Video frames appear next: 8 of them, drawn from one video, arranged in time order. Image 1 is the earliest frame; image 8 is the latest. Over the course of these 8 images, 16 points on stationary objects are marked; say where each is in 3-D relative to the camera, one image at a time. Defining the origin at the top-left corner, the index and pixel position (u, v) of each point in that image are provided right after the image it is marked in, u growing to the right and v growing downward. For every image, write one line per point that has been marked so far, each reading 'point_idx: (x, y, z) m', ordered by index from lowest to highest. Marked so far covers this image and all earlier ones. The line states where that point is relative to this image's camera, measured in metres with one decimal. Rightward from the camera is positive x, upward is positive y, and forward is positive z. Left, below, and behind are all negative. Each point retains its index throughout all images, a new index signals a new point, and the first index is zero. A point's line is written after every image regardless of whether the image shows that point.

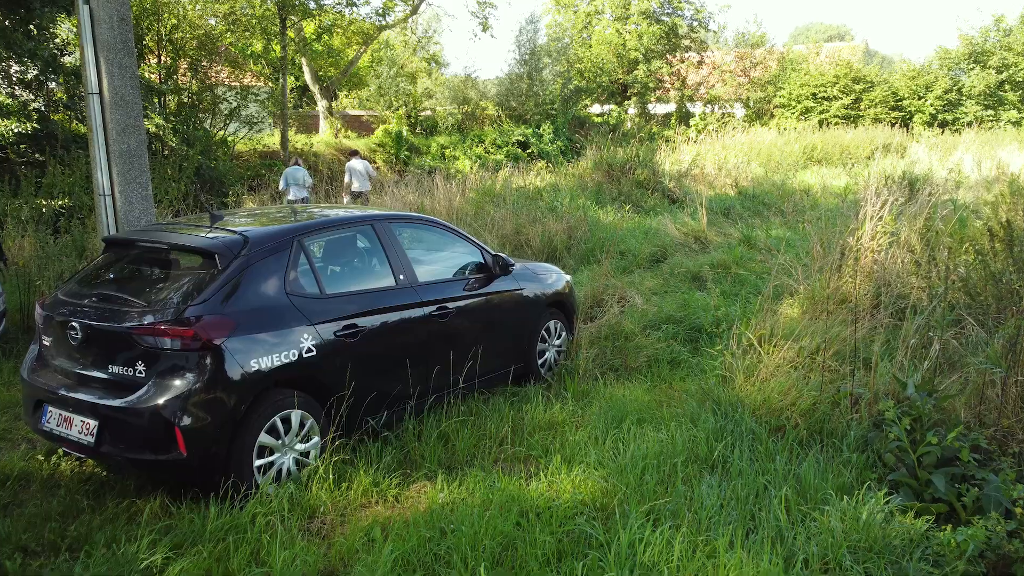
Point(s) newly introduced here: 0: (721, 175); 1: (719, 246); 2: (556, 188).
0: (+3.6, +2.0, +14.4) m
1: (+2.1, +0.4, +8.4) m
2: (+0.7, +1.4, +11.6) m
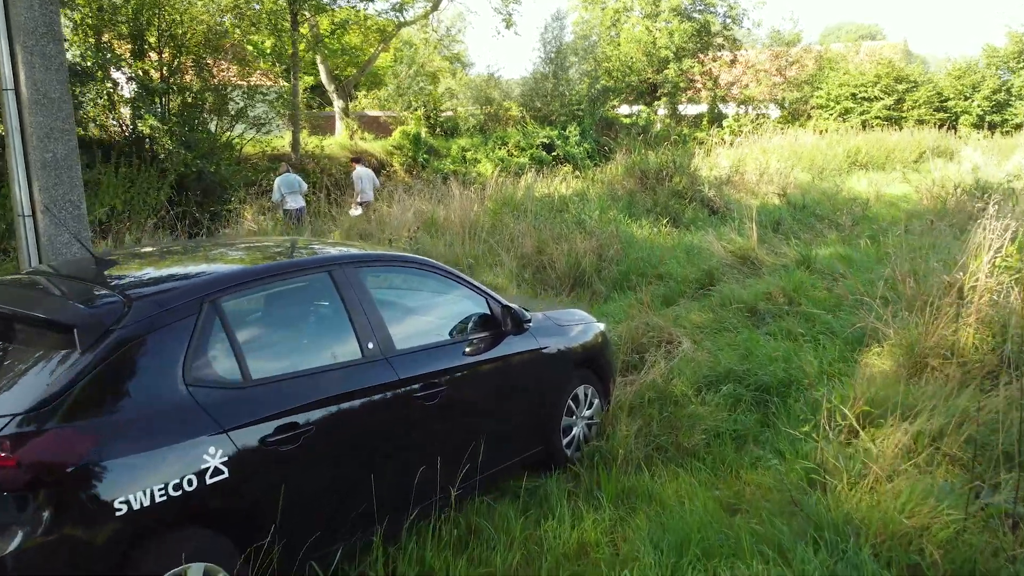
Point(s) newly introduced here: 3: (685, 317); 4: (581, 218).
0: (+3.9, +1.7, +13.2) m
1: (+2.2, +0.2, +7.2) m
2: (+0.9, +1.1, +10.5) m
3: (+1.2, -0.2, +5.7) m
4: (+0.7, +0.7, +8.7) m
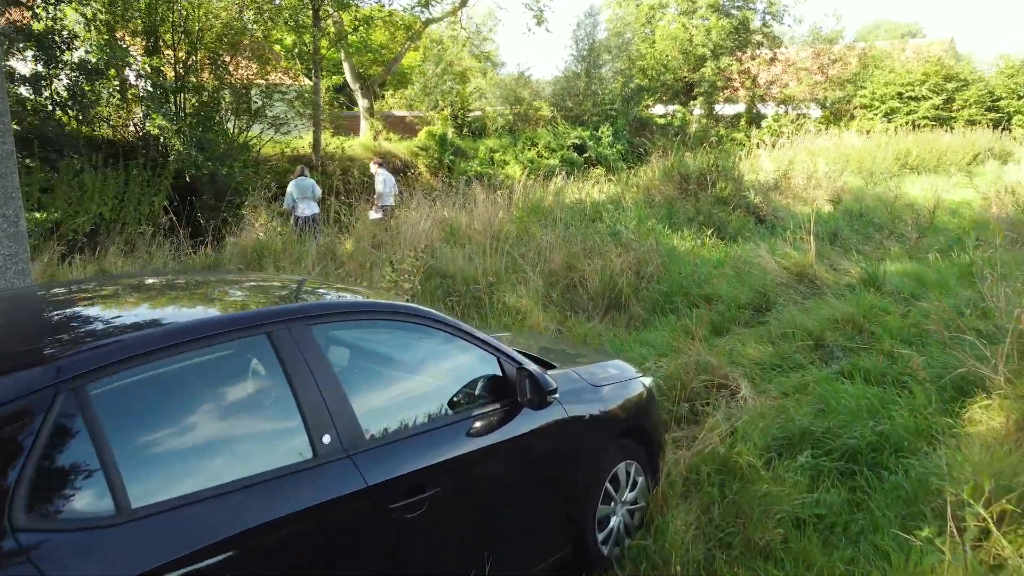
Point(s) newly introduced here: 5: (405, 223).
0: (+4.4, +1.5, +12.2) m
1: (+2.4, 0.0, +6.4) m
2: (+1.3, +1.0, +9.6) m
3: (+1.3, -0.4, +4.9) m
4: (+1.0, +0.6, +7.8) m
5: (-1.1, +0.7, +8.9) m
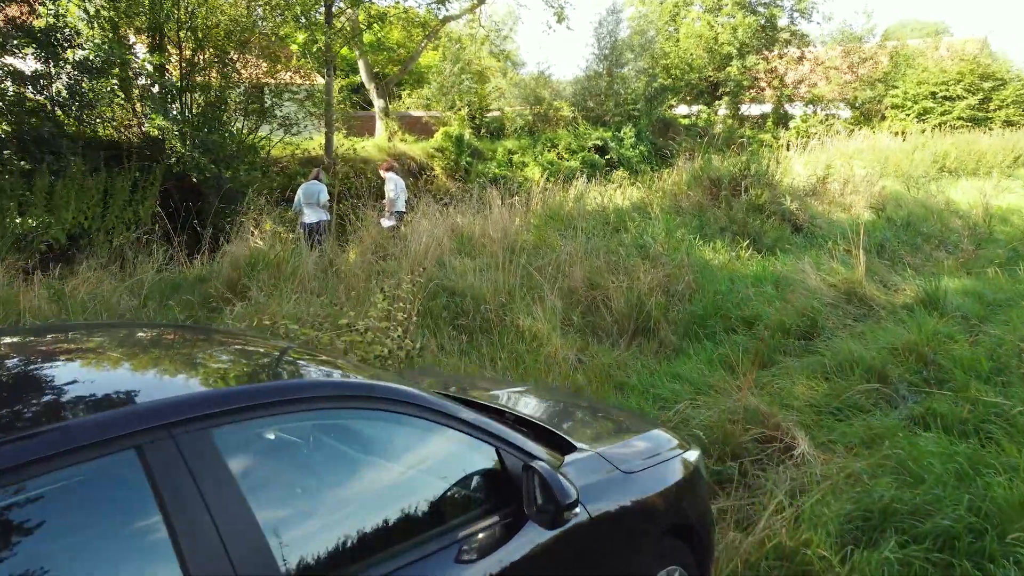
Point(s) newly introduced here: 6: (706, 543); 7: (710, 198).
0: (+4.6, +1.4, +11.4) m
1: (+2.6, -0.2, +5.6) m
2: (+1.5, +0.8, +9.0) m
3: (+1.4, -0.5, +4.2) m
4: (+1.1, +0.4, +7.1) m
5: (-0.9, +0.6, +8.3) m
6: (+0.5, -0.7, +2.4) m
7: (+2.2, +1.0, +9.4) m
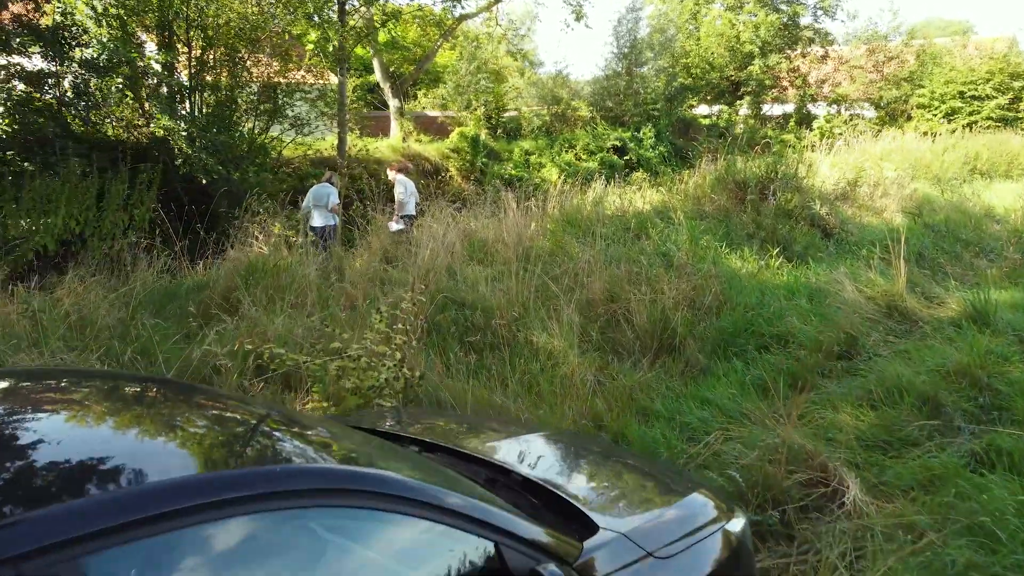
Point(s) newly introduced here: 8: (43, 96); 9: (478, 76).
0: (+4.8, +1.3, +11.0) m
1: (+2.6, -0.3, +5.2) m
2: (+1.6, +0.7, +8.5) m
3: (+1.5, -0.6, +3.8) m
4: (+1.2, +0.3, +6.7) m
5: (-0.8, +0.5, +7.9) m
6: (+0.6, -0.8, +2.0) m
7: (+2.4, +0.9, +9.0) m
8: (-5.8, +2.4, +10.5) m
9: (-0.8, +5.0, +19.9) m
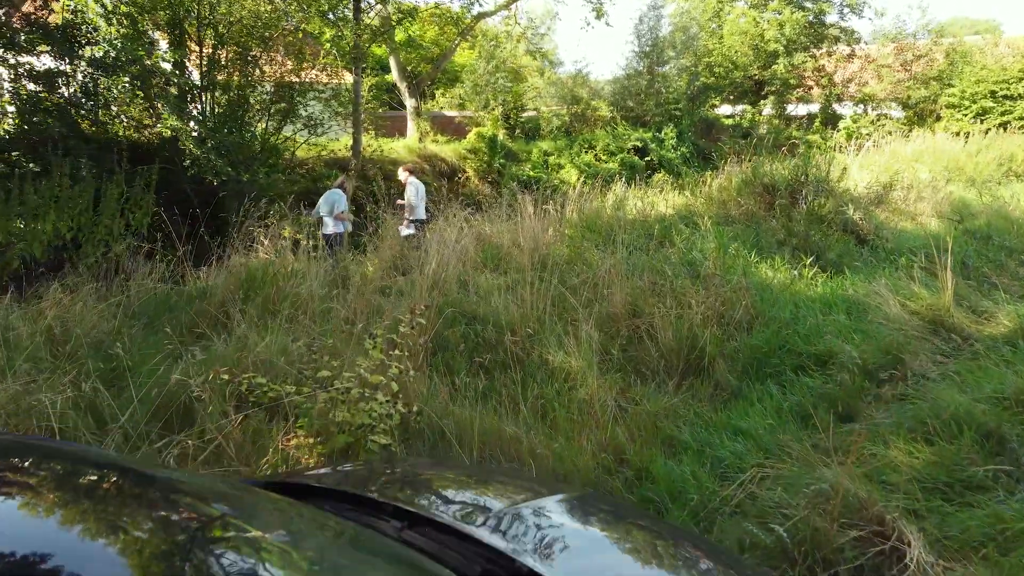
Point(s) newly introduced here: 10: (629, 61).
0: (+5.0, +1.2, +10.5) m
1: (+2.7, -0.4, +4.8) m
2: (+1.8, +0.6, +8.1) m
3: (+1.5, -0.7, +3.4) m
4: (+1.4, +0.2, +6.3) m
5: (-0.7, +0.4, +7.5) m
6: (+0.6, -0.9, +1.6) m
7: (+2.6, +0.8, +8.6) m
8: (-5.6, +2.3, +10.2) m
9: (-0.4, +5.0, +19.6) m
10: (+2.8, +5.4, +19.8) m
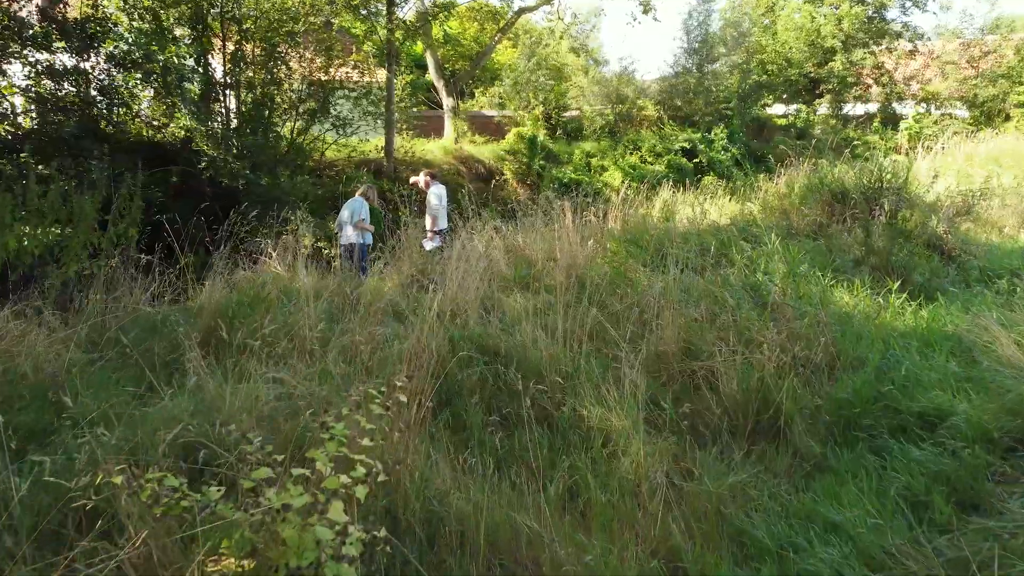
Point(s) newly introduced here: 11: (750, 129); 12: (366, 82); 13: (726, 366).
0: (+5.4, +0.9, +9.3) m
1: (+2.8, -0.5, +3.8) m
2: (+2.1, +0.4, +7.2) m
3: (+1.6, -0.9, +2.4) m
4: (+1.6, +0.1, +5.4) m
5: (-0.4, +0.3, +6.7) m
6: (+0.5, -1.0, +0.7) m
7: (+2.9, +0.6, +7.6) m
8: (-5.2, +2.2, +9.7) m
9: (+0.6, +4.8, +18.7) m
10: (+3.7, +5.2, +18.7) m
11: (+5.4, +3.6, +18.8) m
12: (-2.4, +3.3, +13.6) m
13: (+1.0, -0.4, +4.0) m
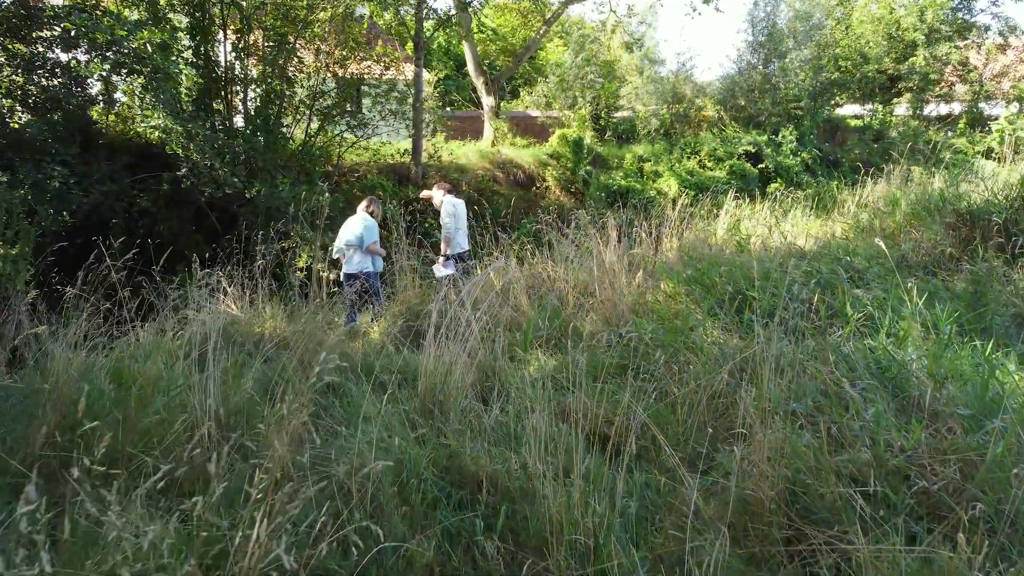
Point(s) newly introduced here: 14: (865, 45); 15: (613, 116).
0: (+5.7, +0.5, +7.3) m
1: (+2.8, -0.9, +1.9) m
2: (+2.2, +0.1, +5.4) m
3: (+1.4, -1.2, +0.7) m
4: (+1.6, -0.3, +3.6) m
5: (-0.3, 0.0, +5.1) m
6: (+0.2, -1.4, -1.0) m
7: (+3.1, +0.3, +5.7) m
8: (-4.8, +2.0, +8.3) m
9: (+1.5, +4.4, +17.0) m
10: (+4.6, +4.8, +16.8) m
11: (+6.3, +3.1, +16.8) m
12: (-1.8, +3.0, +12.0) m
13: (+1.0, -0.7, +2.2) m
14: (+7.8, +5.4, +18.4) m
15: (+2.0, +3.5, +16.9) m
